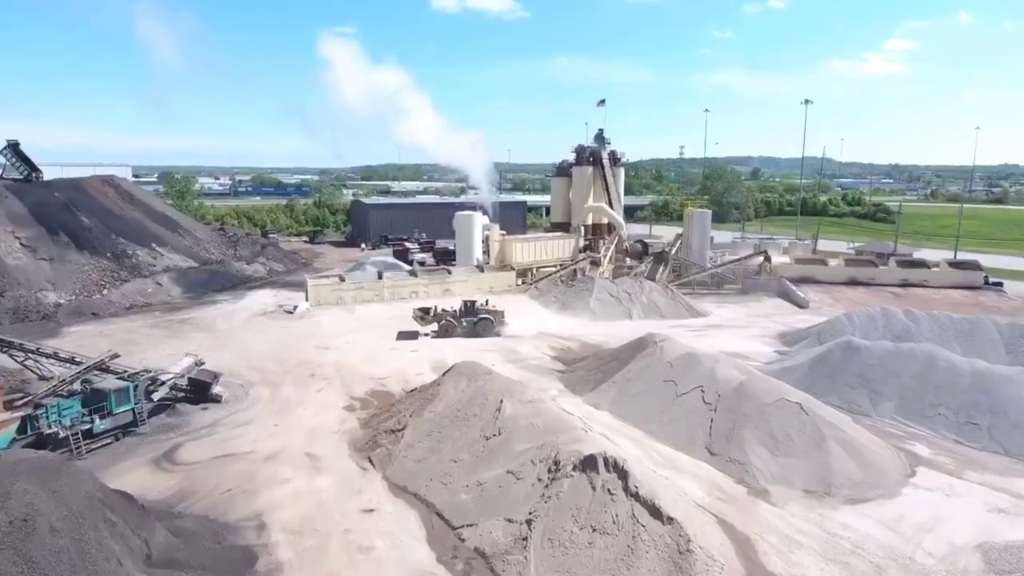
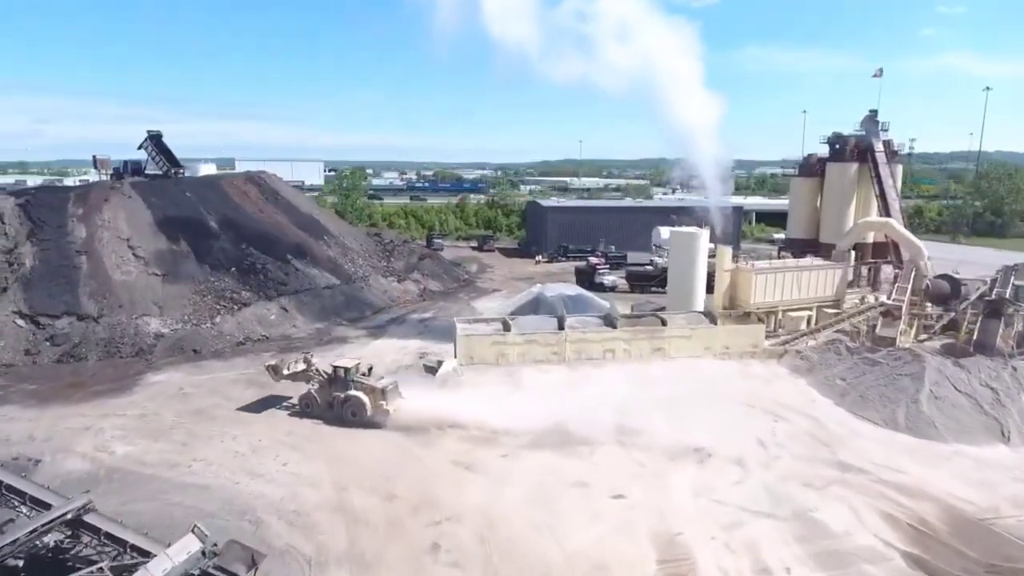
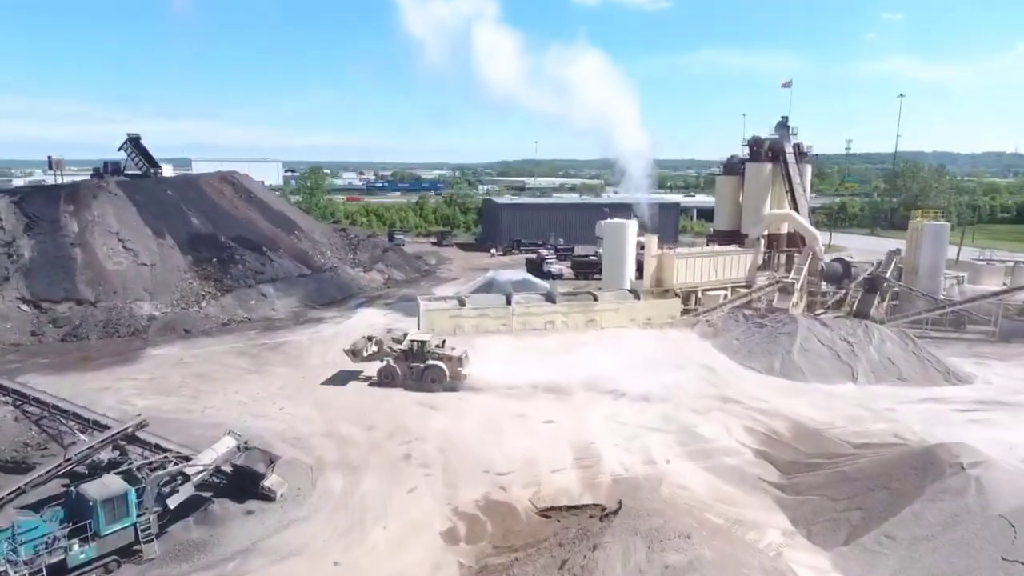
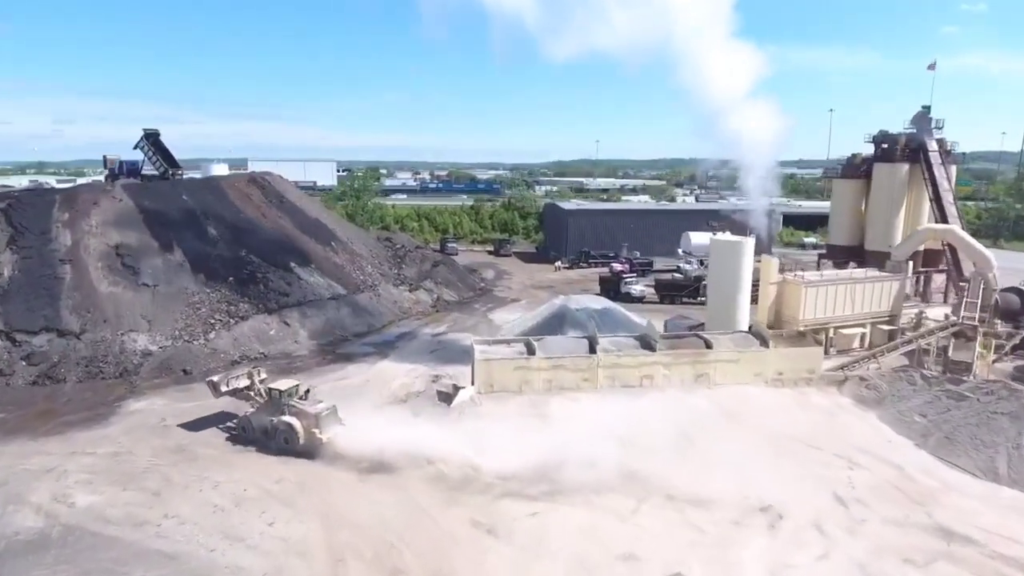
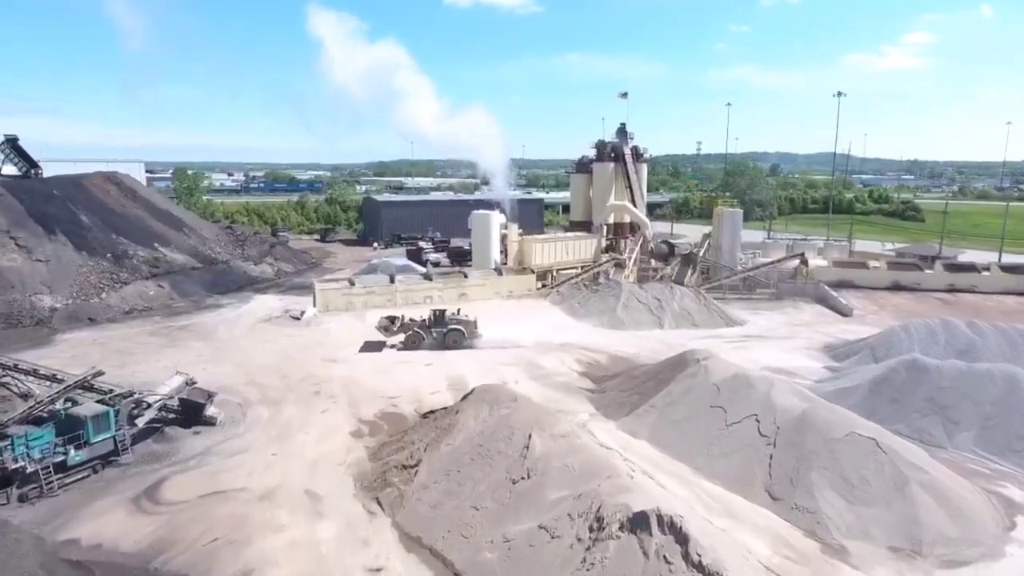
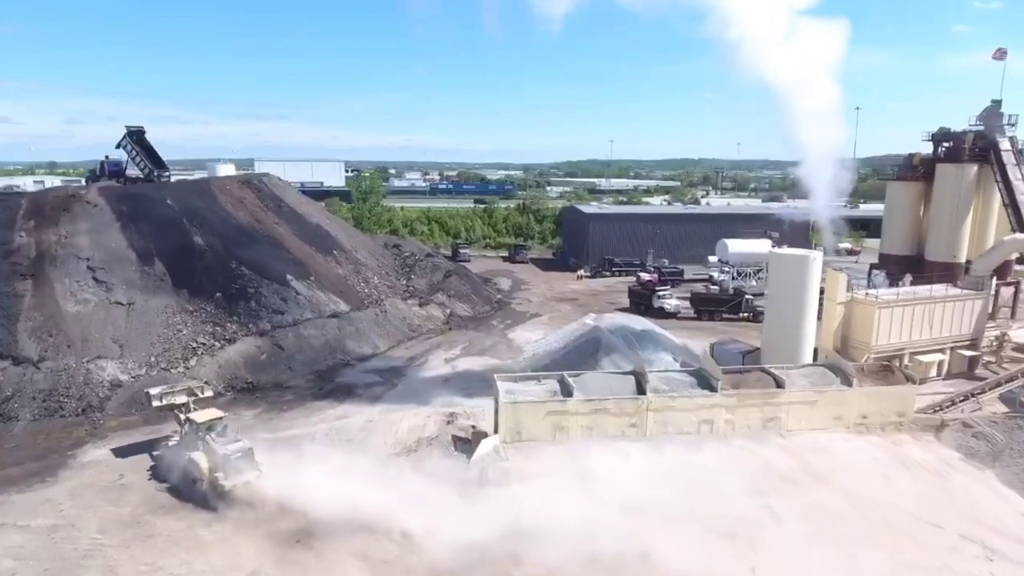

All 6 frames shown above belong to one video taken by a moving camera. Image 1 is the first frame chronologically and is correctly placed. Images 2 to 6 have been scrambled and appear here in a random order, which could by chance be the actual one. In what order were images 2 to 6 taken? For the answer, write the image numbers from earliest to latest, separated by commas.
5, 3, 2, 4, 6
